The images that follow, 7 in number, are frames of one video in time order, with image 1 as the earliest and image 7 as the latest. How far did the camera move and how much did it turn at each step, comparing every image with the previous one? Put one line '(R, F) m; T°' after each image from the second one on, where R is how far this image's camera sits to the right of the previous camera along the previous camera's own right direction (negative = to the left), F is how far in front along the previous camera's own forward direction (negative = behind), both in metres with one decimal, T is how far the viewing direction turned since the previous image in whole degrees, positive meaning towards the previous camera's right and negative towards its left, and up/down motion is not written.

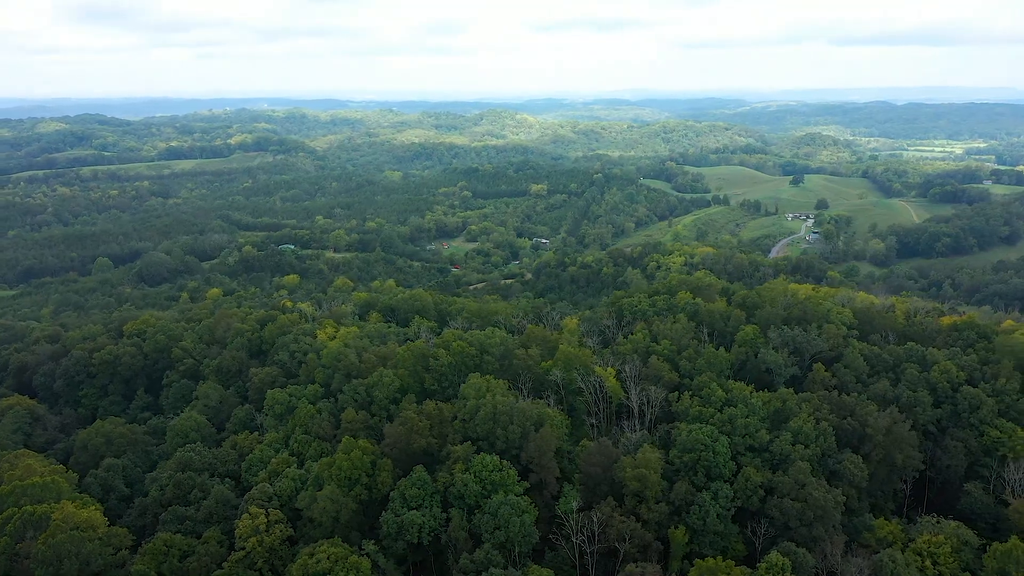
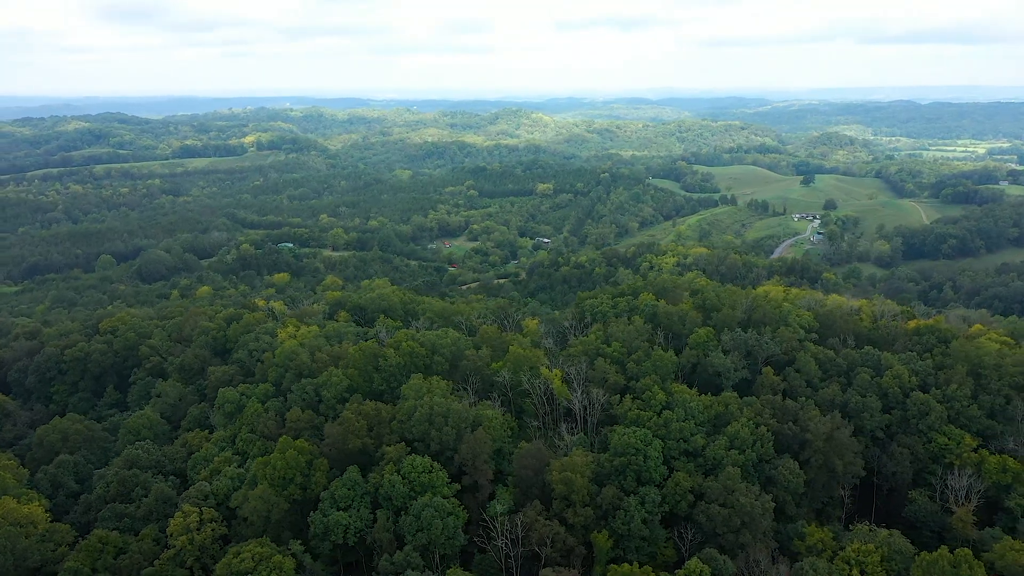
(+3.4, +0.2) m; -2°
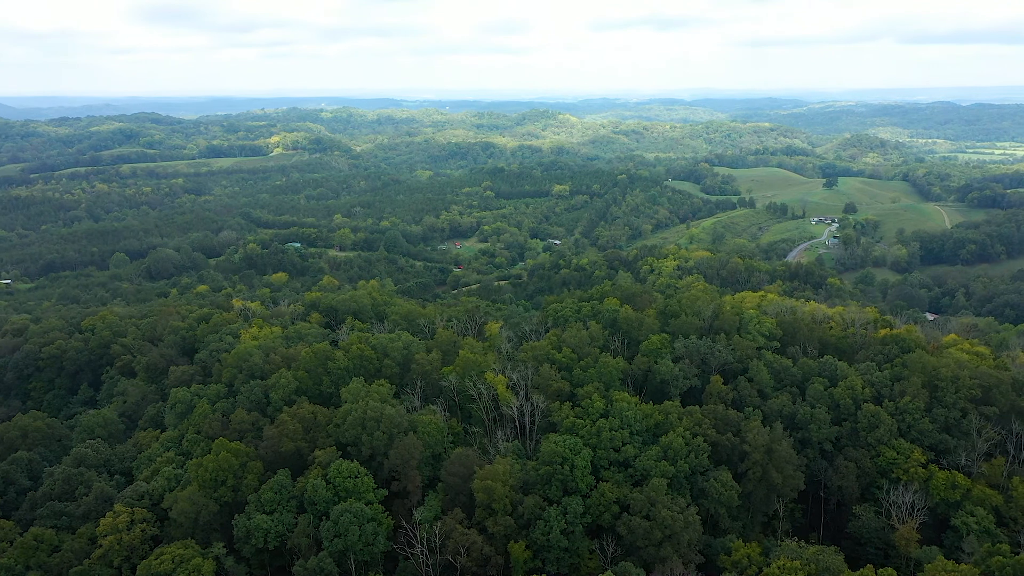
(+4.0, +0.5) m; -2°
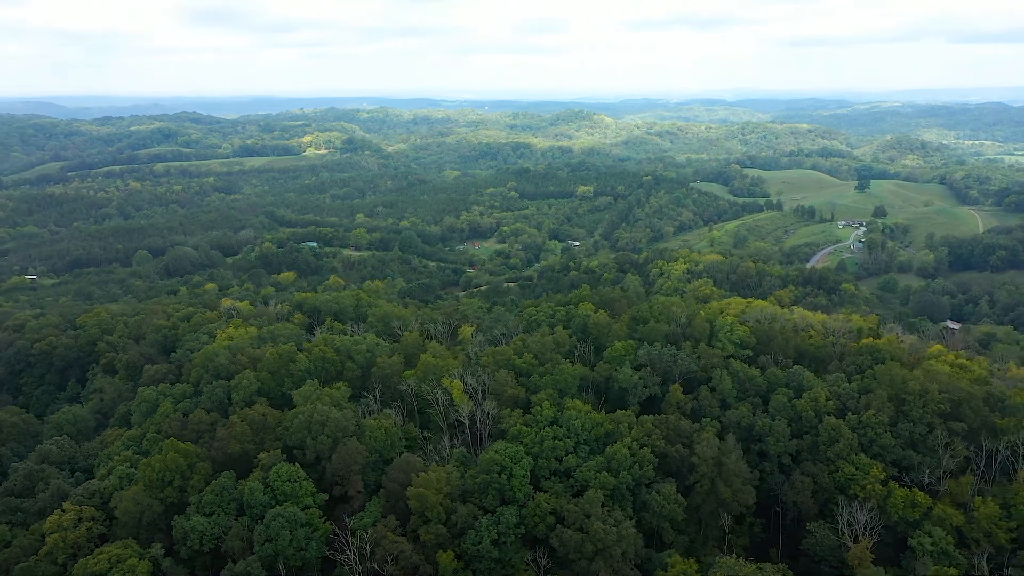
(+3.7, +0.6) m; -3°
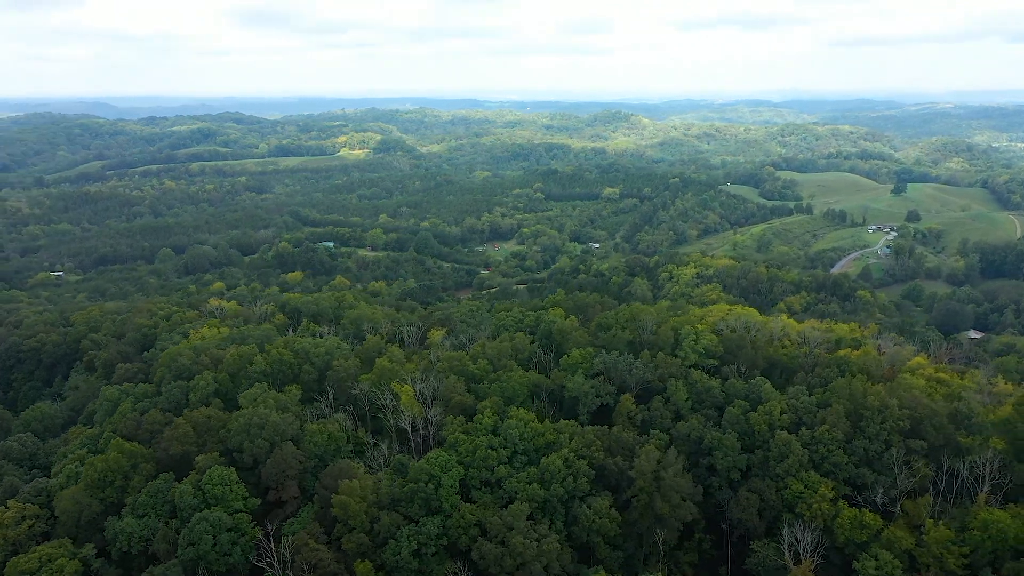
(+4.0, +0.8) m; -3°
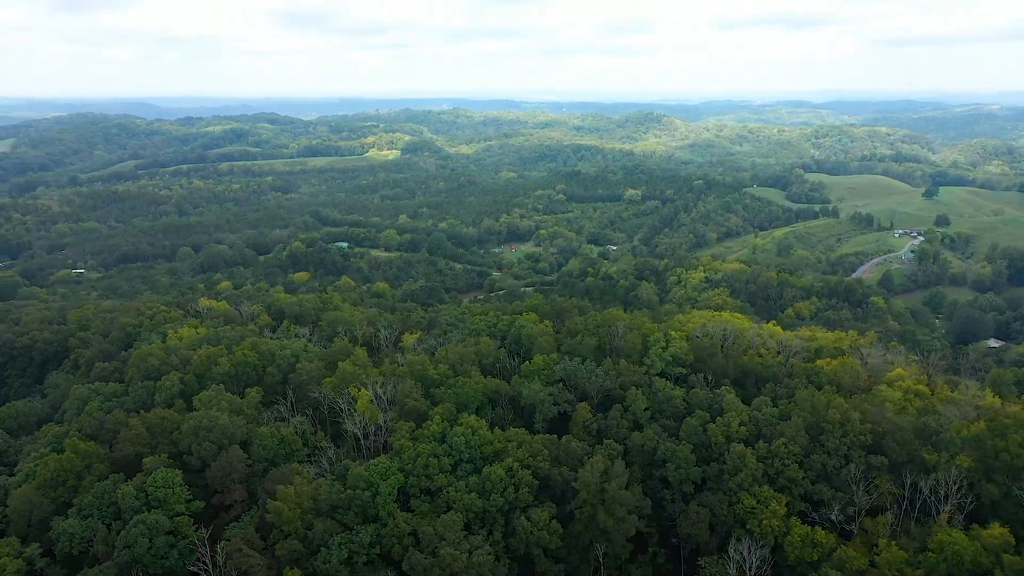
(+3.3, +0.7) m; -3°
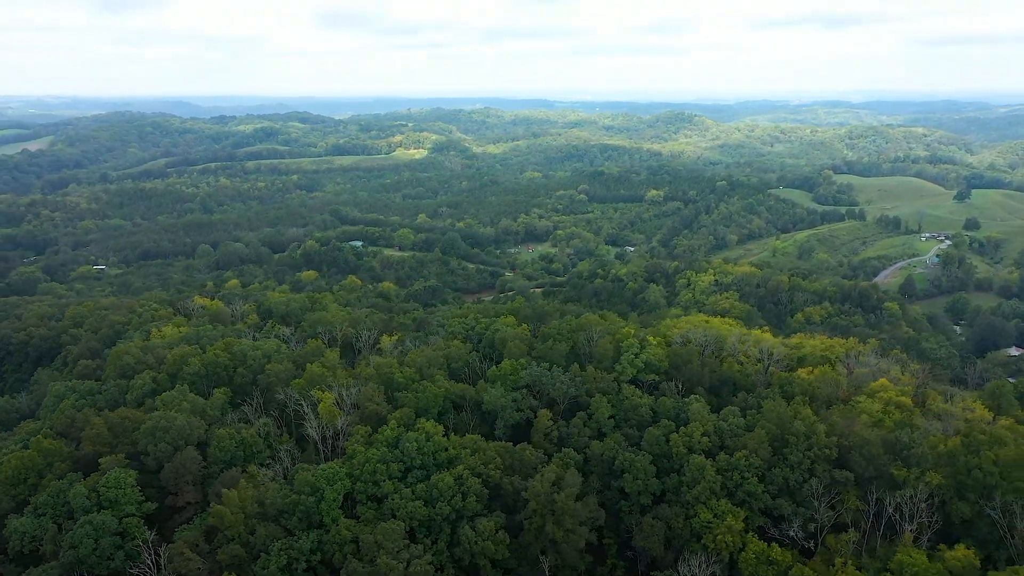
(+2.9, +0.7) m; -2°
